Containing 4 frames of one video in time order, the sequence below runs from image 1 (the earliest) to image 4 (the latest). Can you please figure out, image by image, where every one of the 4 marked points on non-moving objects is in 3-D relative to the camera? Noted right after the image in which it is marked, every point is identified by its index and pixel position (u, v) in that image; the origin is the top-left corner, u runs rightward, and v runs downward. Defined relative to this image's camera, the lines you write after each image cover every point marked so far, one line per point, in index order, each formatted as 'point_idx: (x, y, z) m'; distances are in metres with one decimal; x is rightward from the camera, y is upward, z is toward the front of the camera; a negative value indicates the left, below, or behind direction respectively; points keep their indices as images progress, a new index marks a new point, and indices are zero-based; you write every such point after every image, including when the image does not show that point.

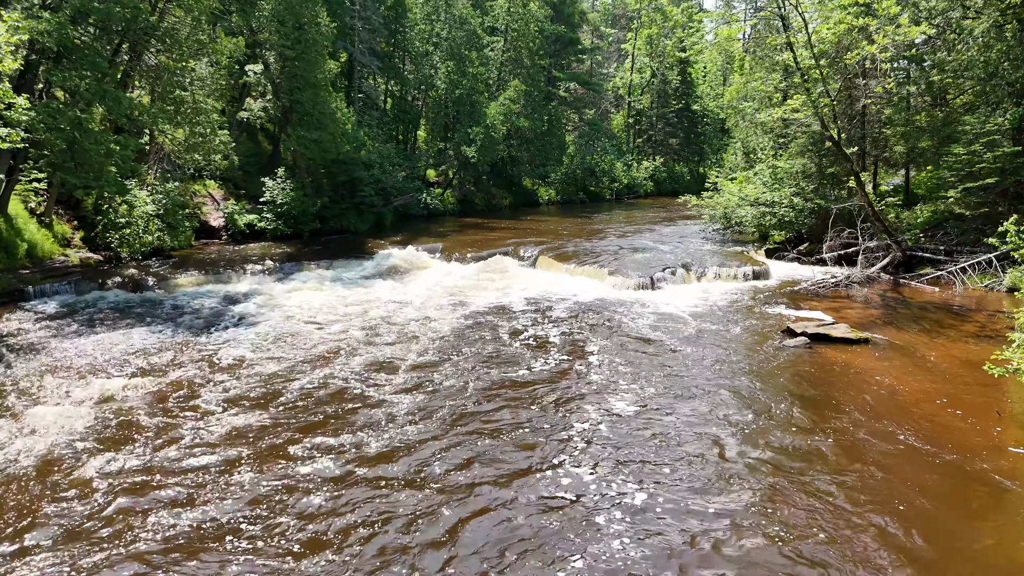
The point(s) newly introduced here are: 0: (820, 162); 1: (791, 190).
0: (+7.7, +3.1, +18.2) m
1: (+7.3, +2.6, +18.9) m
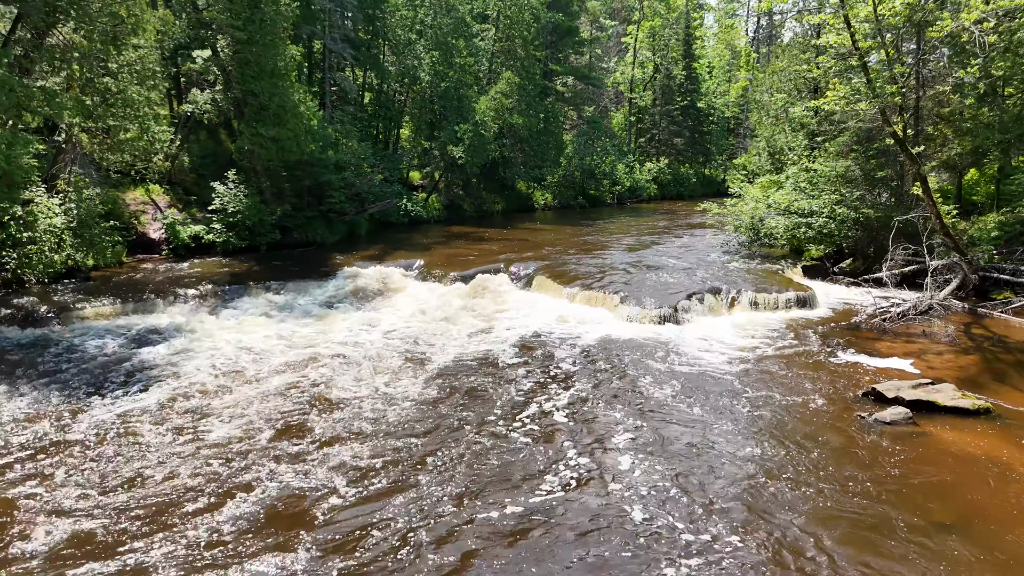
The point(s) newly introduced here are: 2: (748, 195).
0: (+7.5, +2.6, +15.4) m
1: (+7.1, +2.0, +16.0) m
2: (+6.0, +2.4, +18.4) m
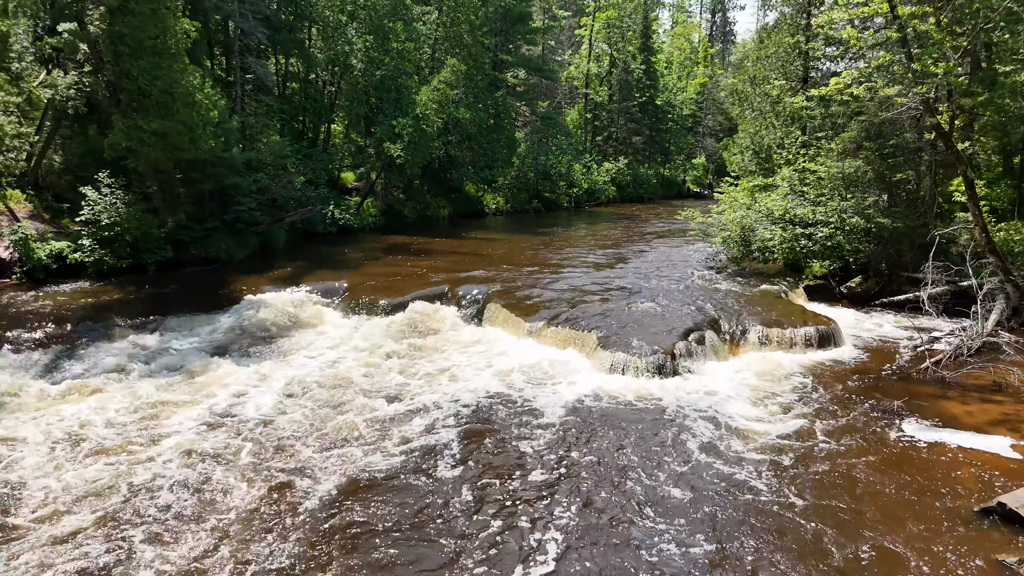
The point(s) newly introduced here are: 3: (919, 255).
0: (+6.6, +2.2, +12.9) m
1: (+6.1, +1.6, +13.5) m
2: (+4.8, +1.9, +15.8) m
3: (+7.2, +0.6, +12.8) m
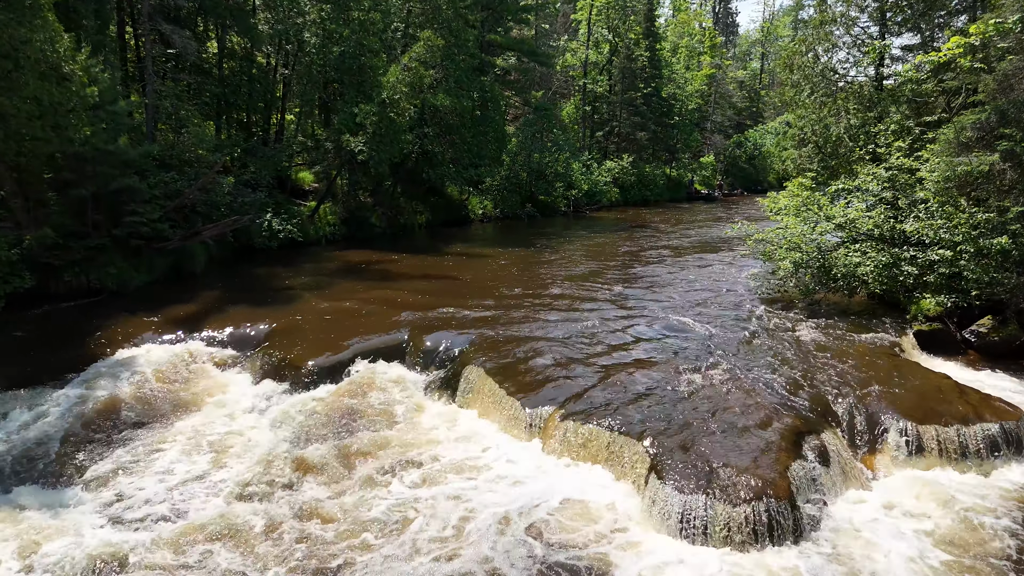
0: (+6.4, +1.6, +8.9) m
1: (+5.9, +1.0, +9.6) m
2: (+4.7, +1.3, +11.8) m
3: (+7.0, 0.0, +8.9) m
